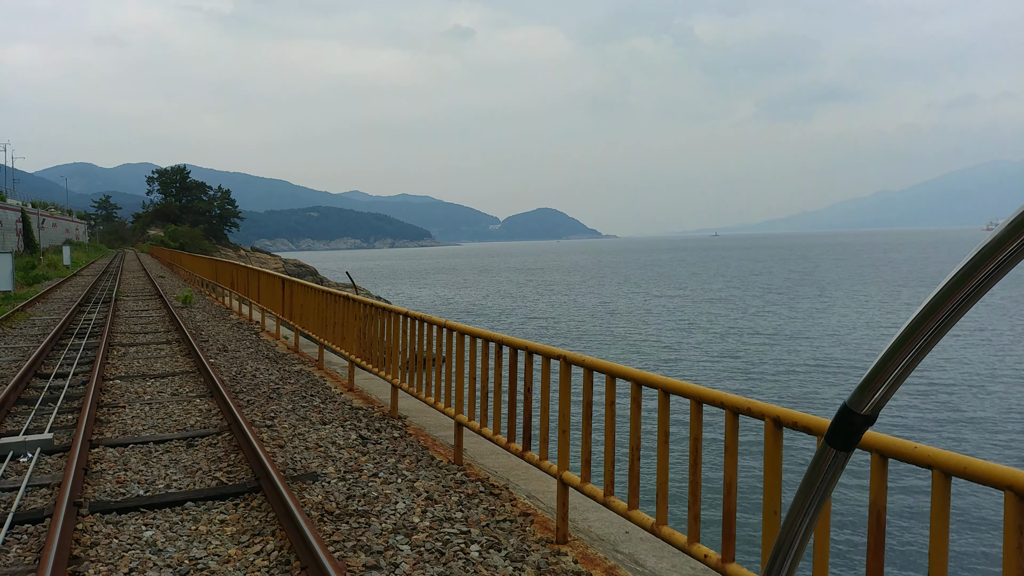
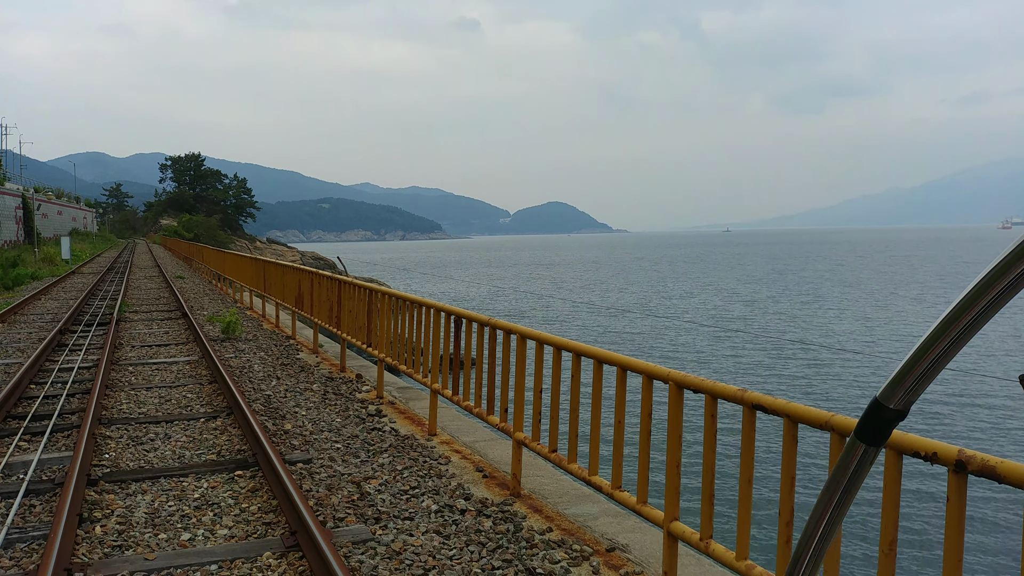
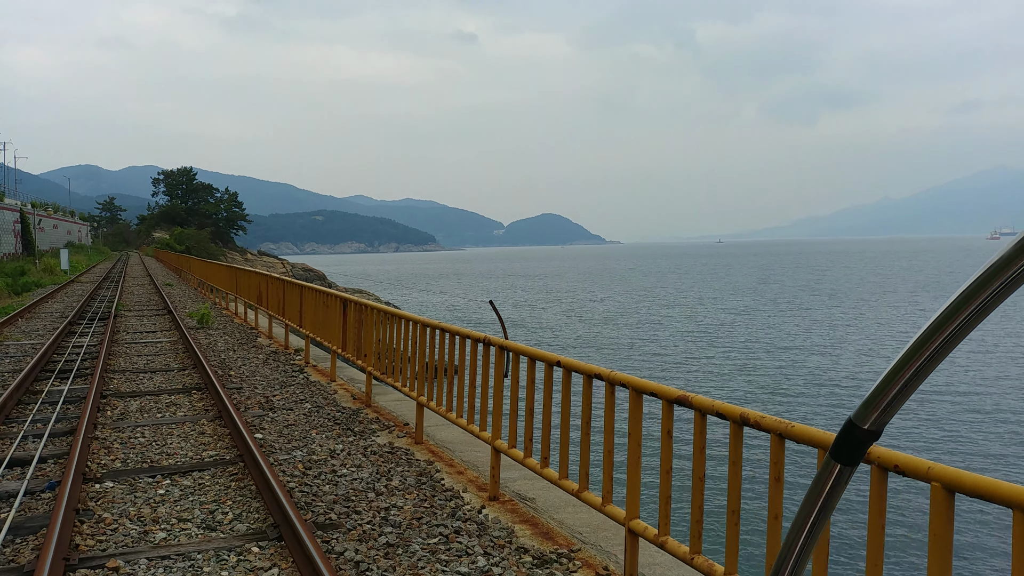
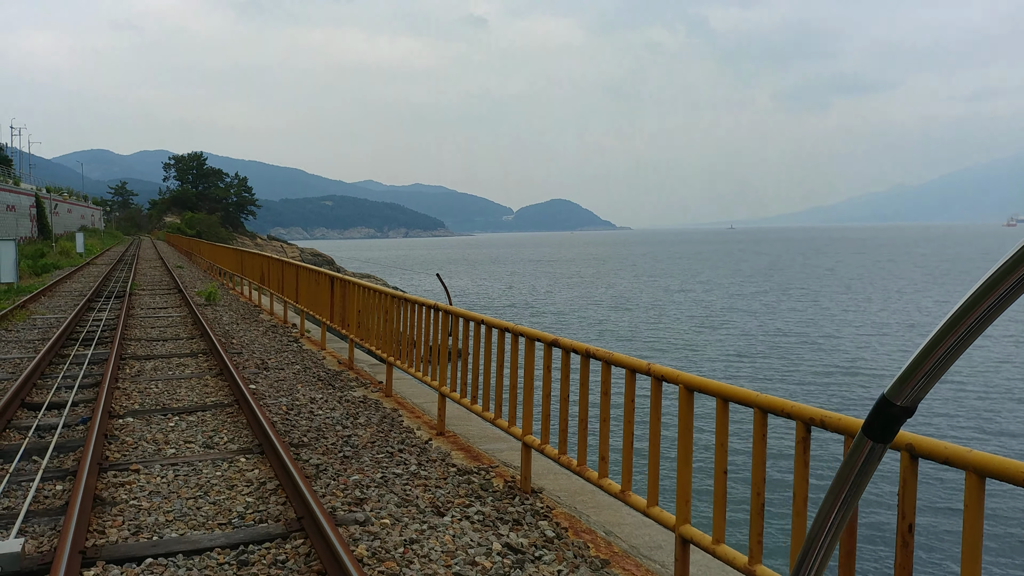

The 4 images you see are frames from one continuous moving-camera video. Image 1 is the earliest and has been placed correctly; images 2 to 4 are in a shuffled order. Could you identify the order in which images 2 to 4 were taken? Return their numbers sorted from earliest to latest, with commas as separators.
4, 3, 2
